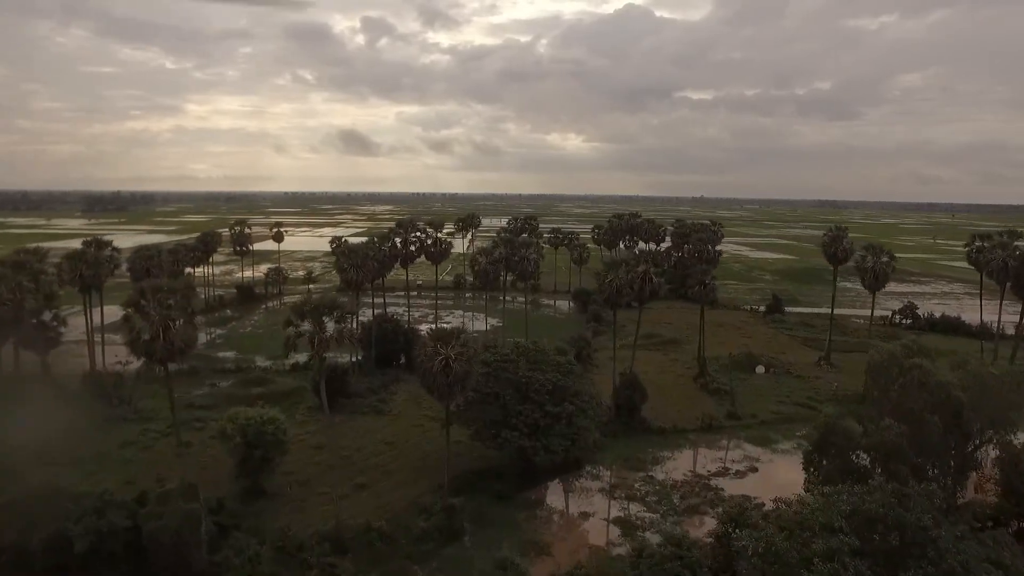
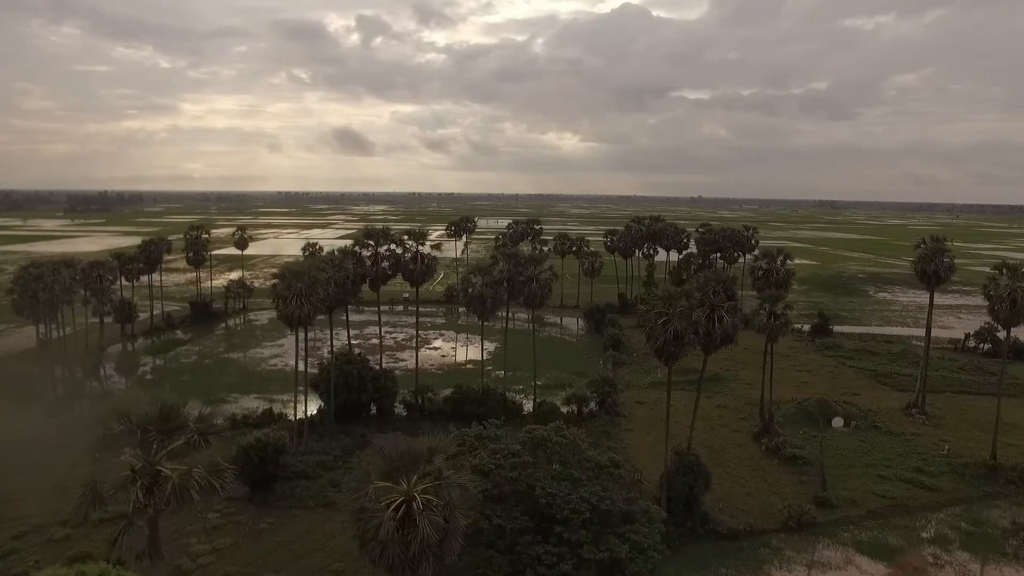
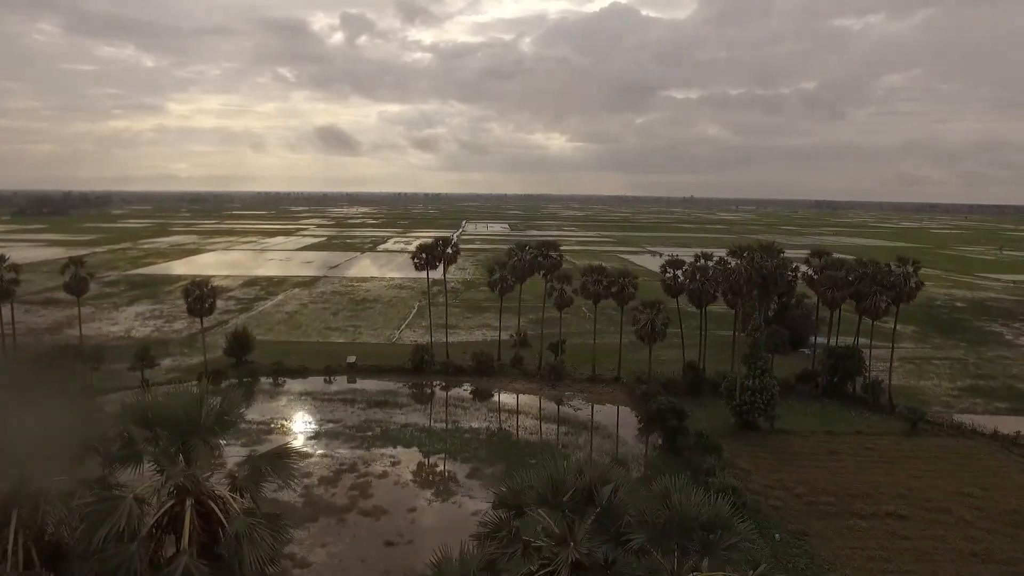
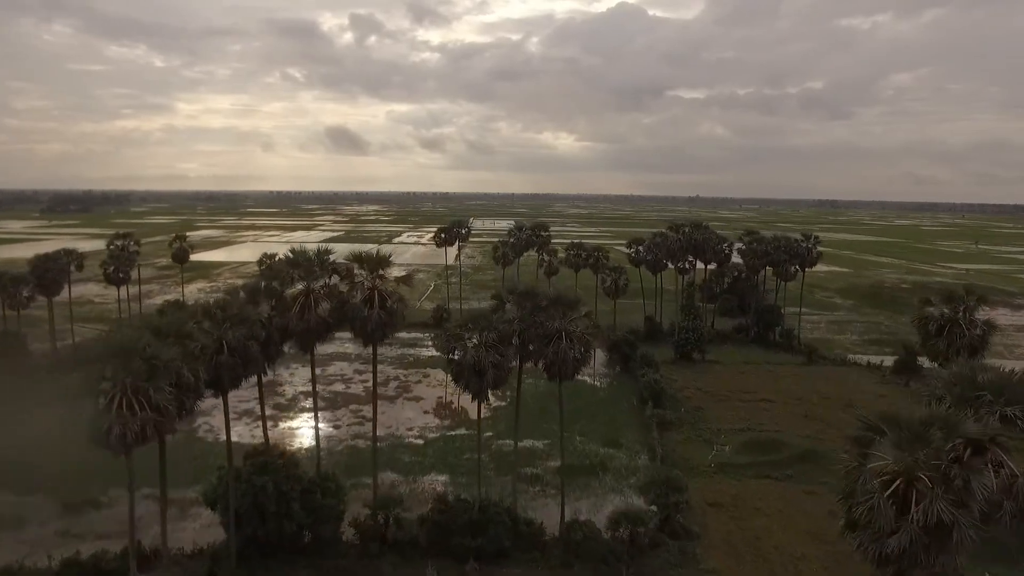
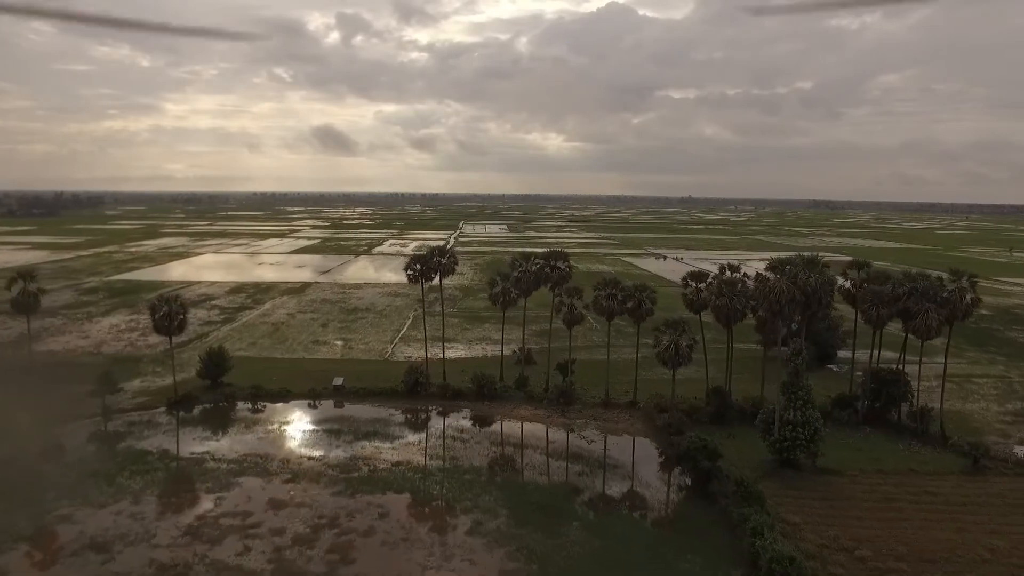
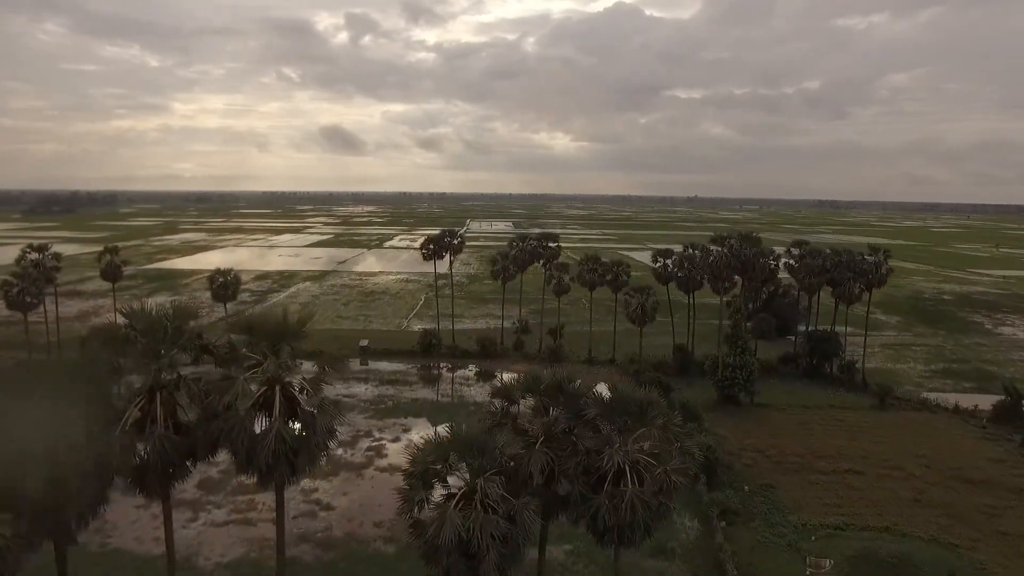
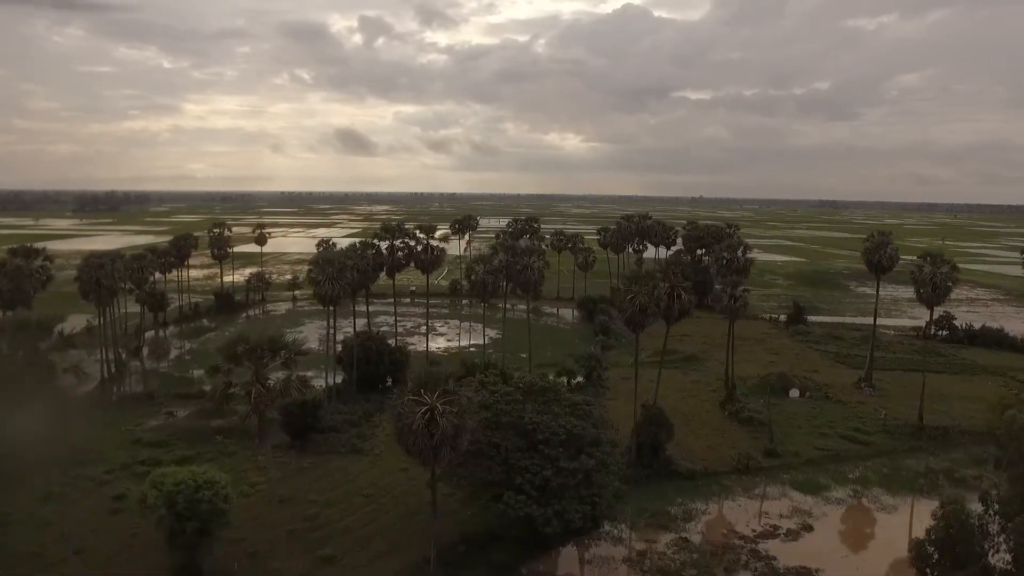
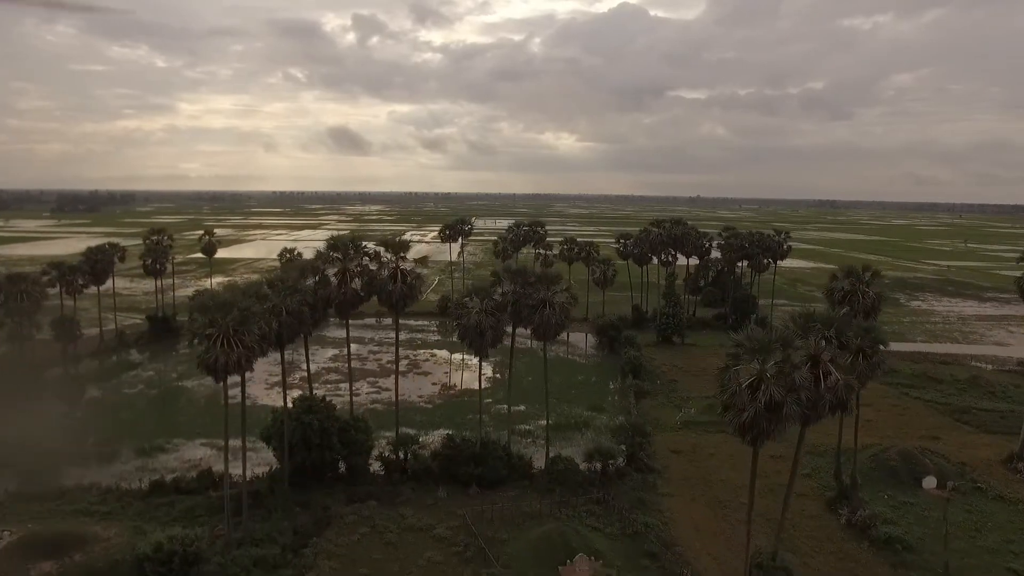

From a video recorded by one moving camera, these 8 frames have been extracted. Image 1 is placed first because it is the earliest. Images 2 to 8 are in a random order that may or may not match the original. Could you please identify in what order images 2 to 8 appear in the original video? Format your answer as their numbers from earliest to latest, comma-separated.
7, 2, 8, 4, 6, 3, 5
